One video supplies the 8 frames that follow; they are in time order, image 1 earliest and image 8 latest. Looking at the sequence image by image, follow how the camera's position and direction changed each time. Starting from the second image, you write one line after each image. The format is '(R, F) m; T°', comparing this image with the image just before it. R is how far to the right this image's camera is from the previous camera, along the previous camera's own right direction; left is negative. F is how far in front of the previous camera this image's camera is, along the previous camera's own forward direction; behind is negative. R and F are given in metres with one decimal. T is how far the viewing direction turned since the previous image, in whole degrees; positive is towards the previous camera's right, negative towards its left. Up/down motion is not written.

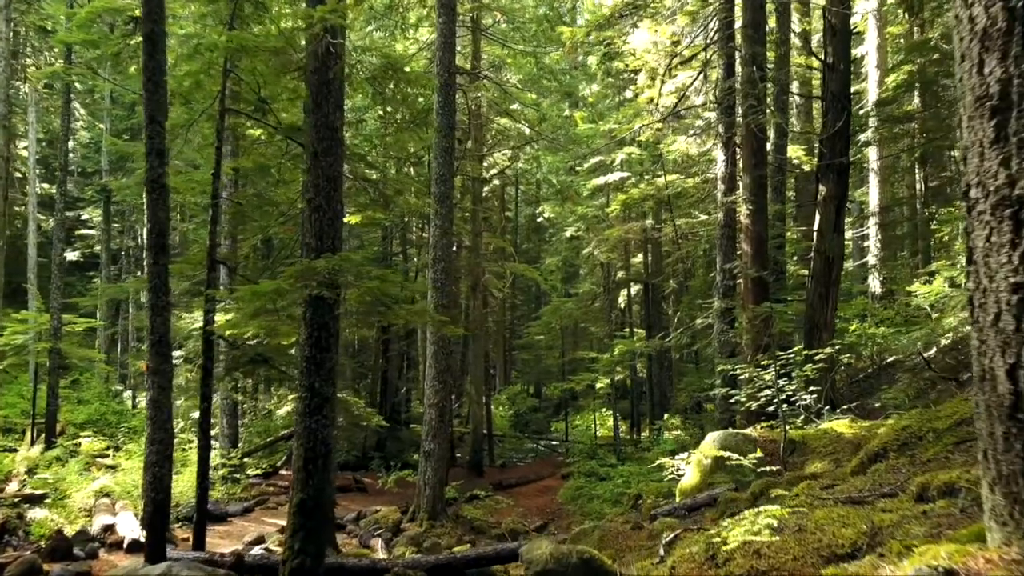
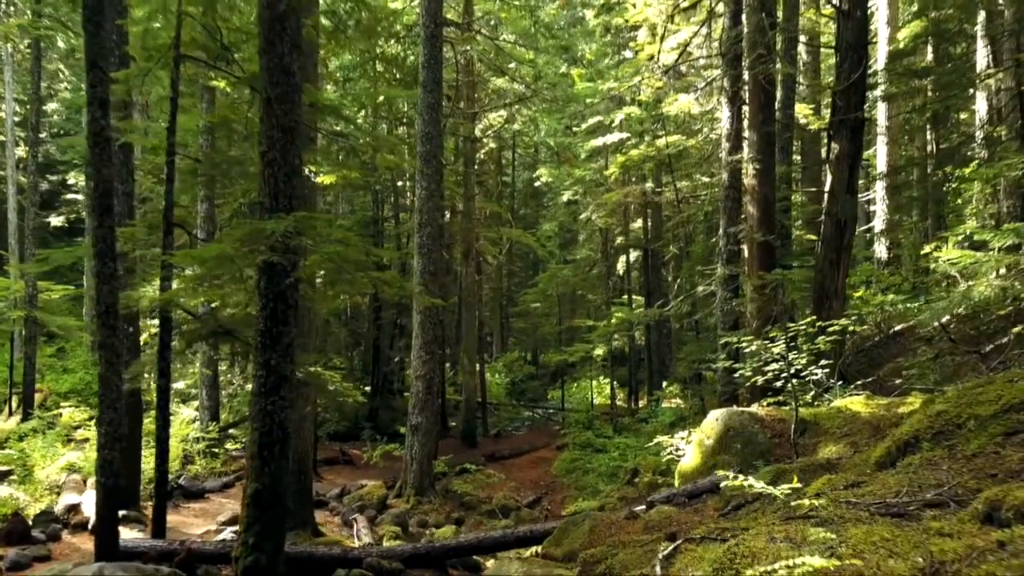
(+0.1, +0.7) m; 0°
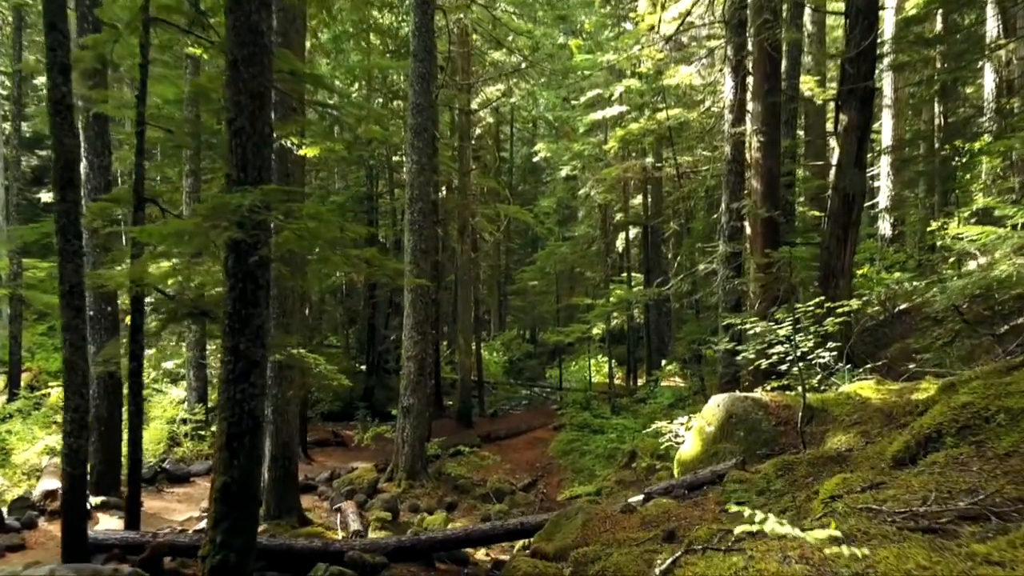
(+0.1, +0.4) m; 0°
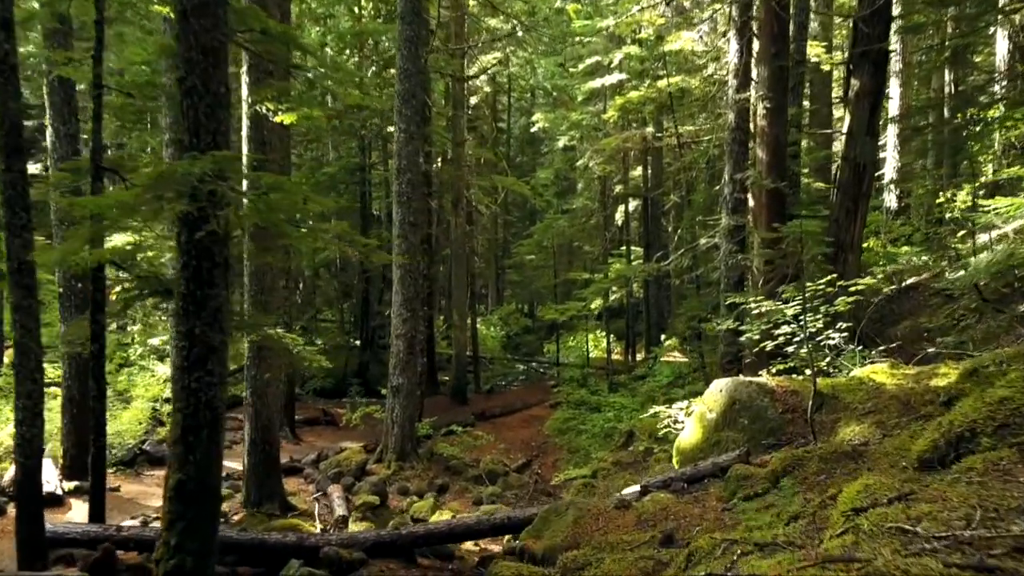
(+0.1, +0.5) m; 0°
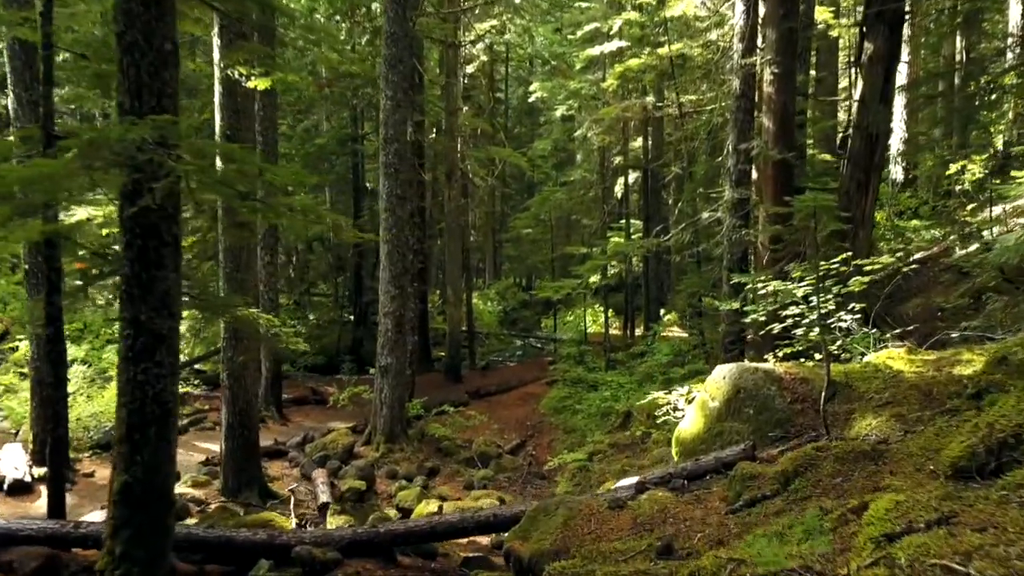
(+0.1, +0.5) m; 0°
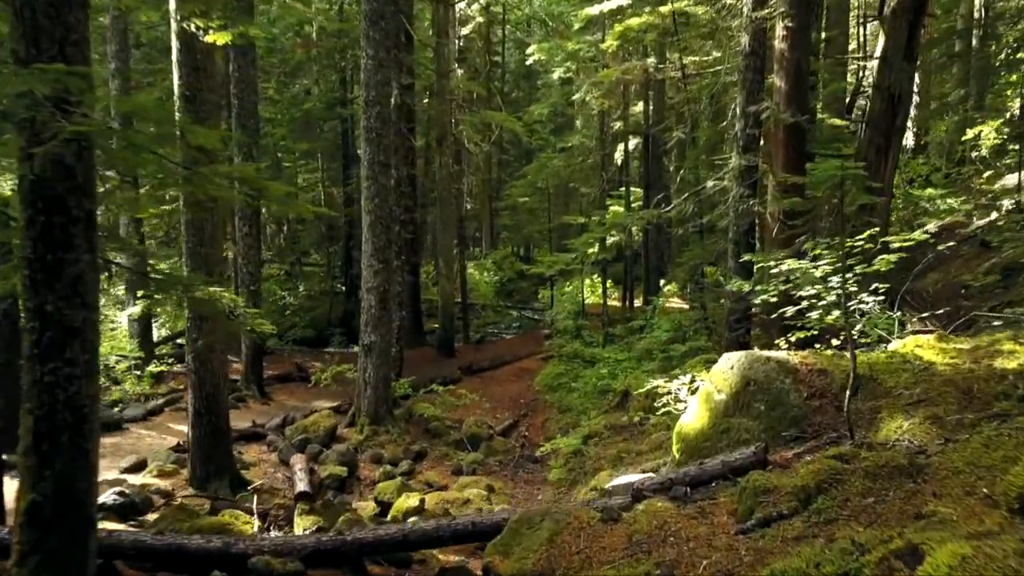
(+0.1, +0.7) m; 0°
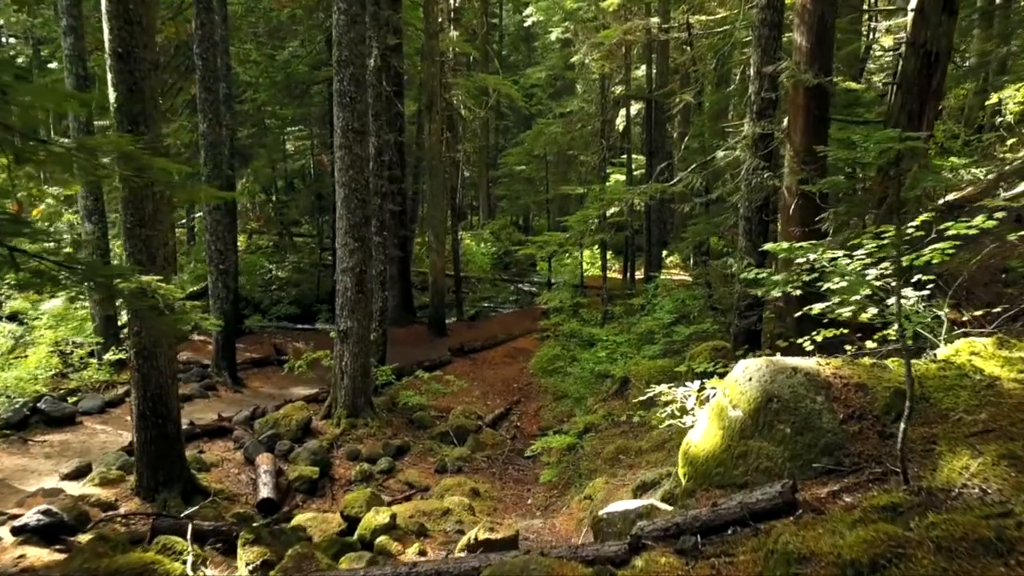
(+0.2, +0.9) m; 0°
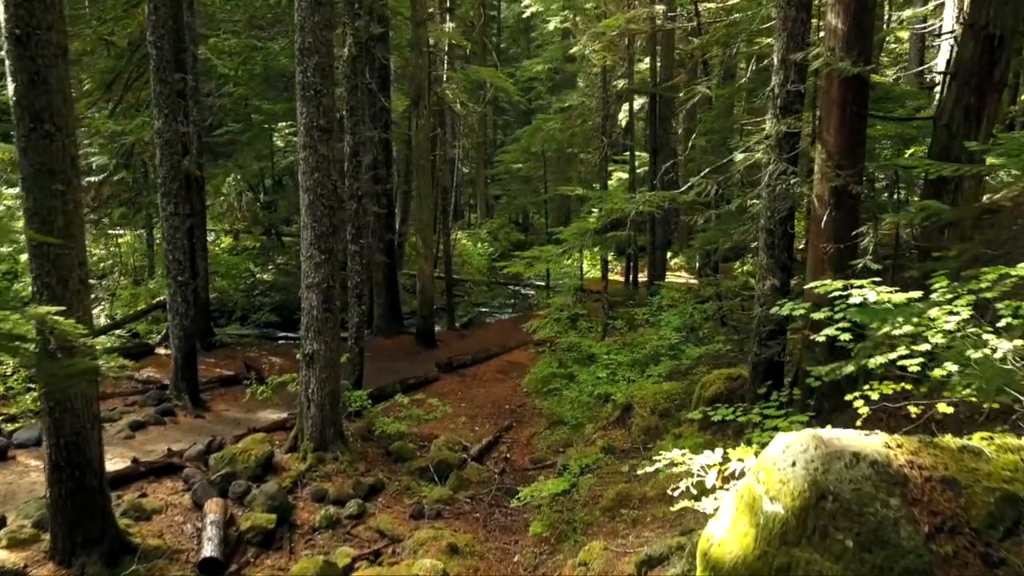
(+0.2, +1.1) m; 0°
